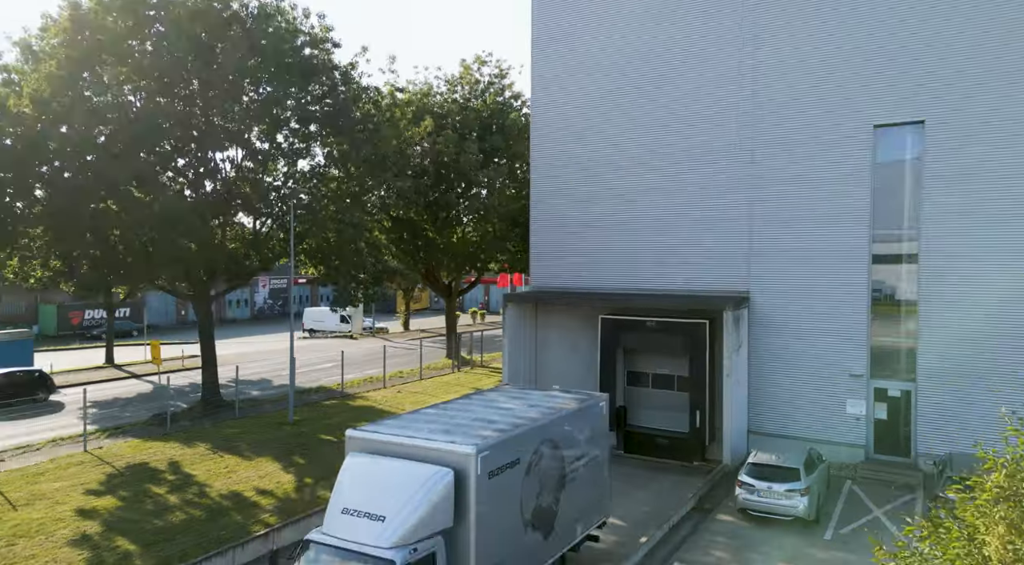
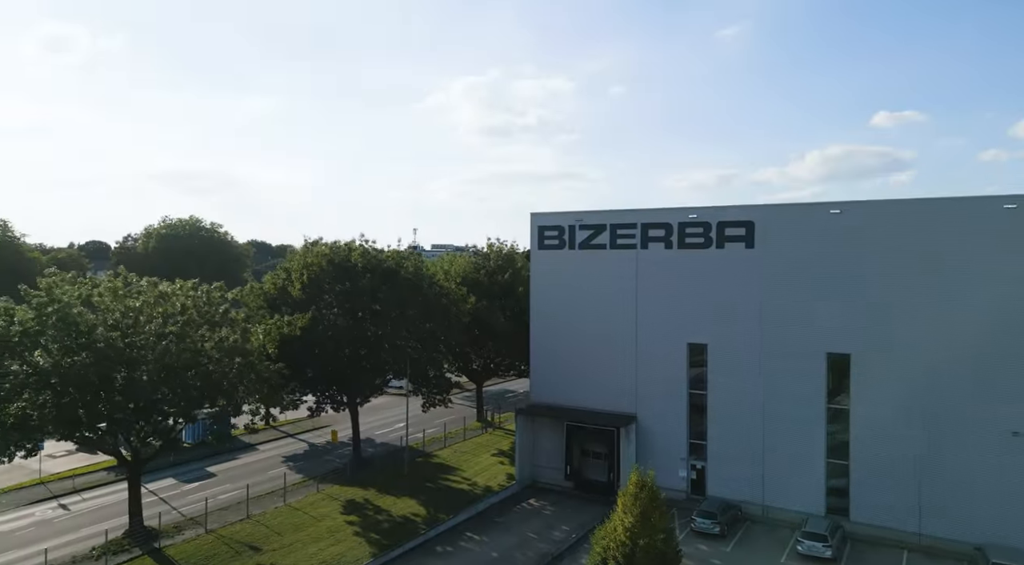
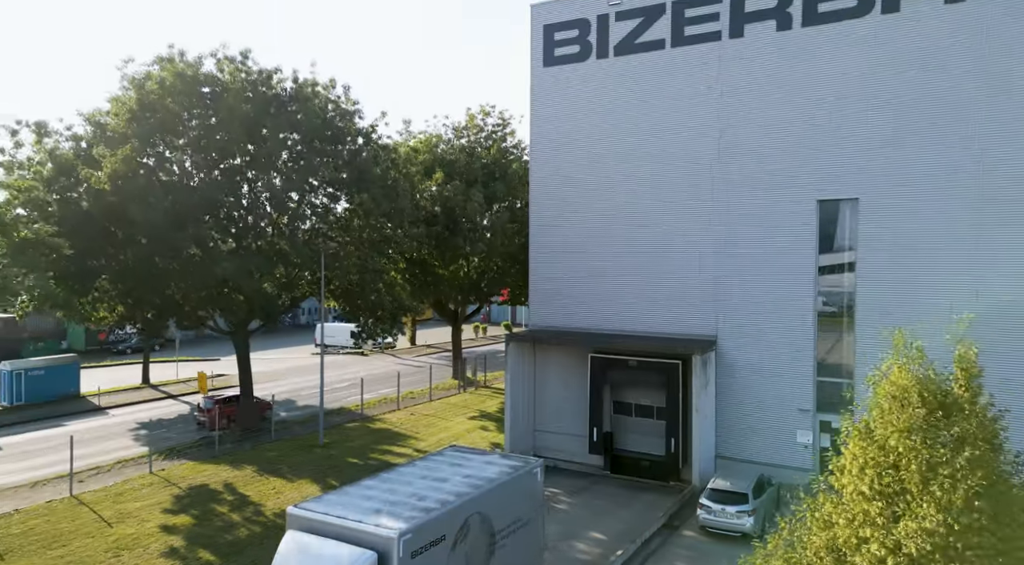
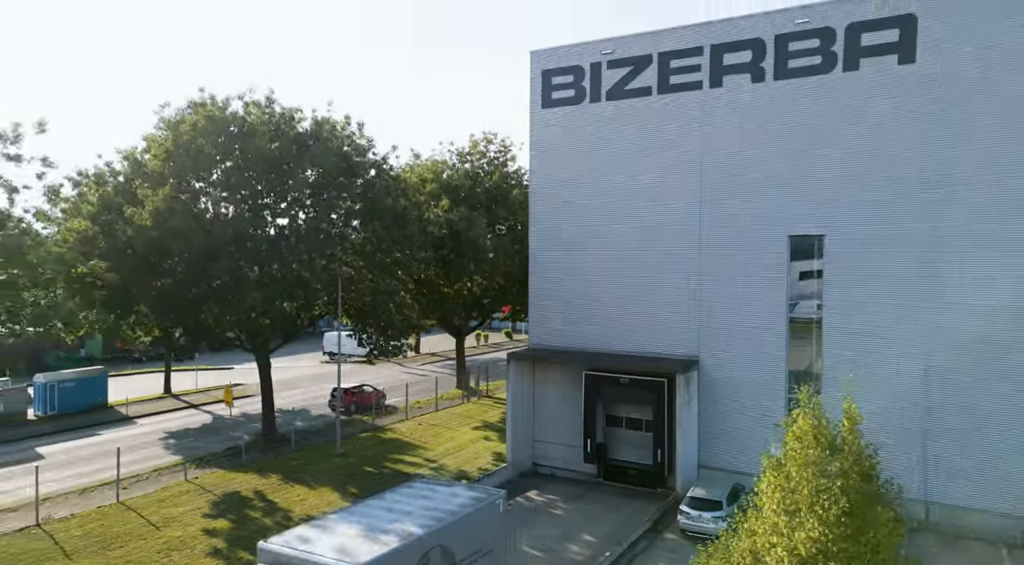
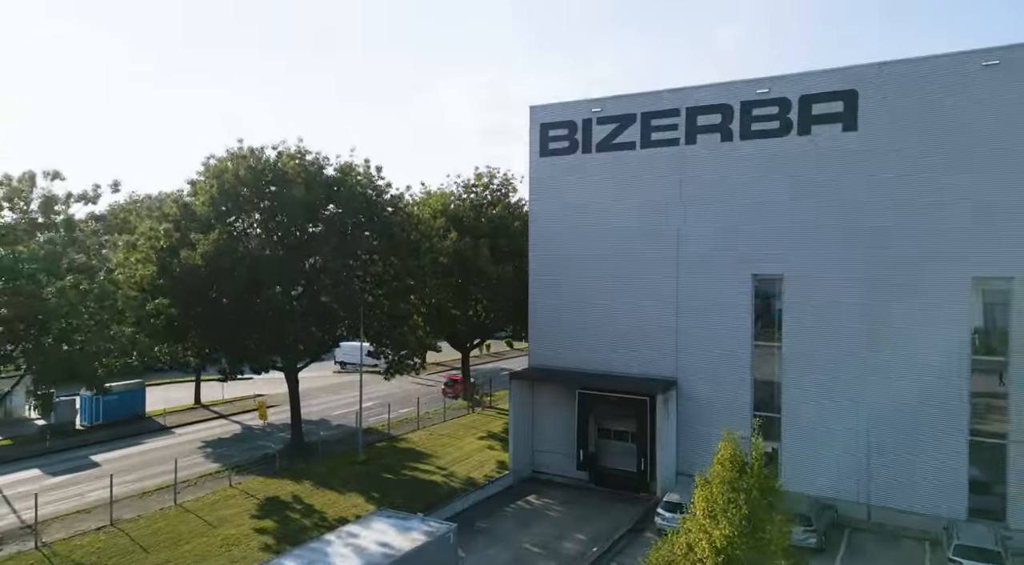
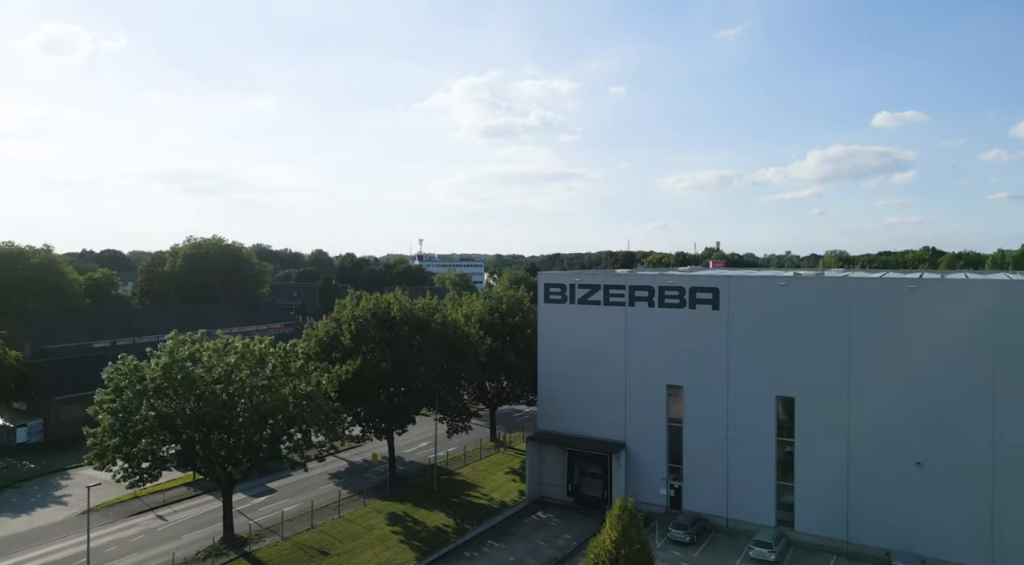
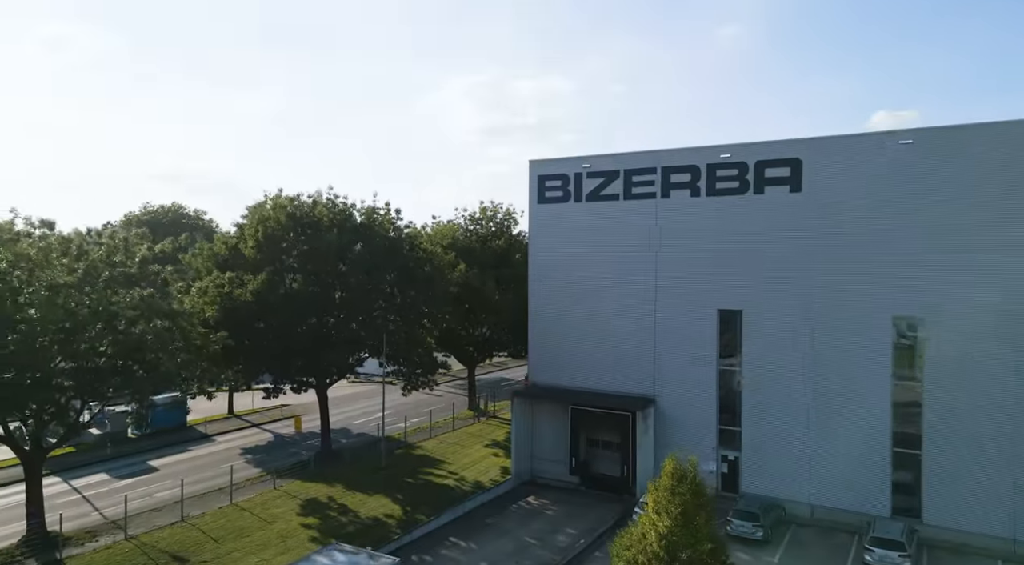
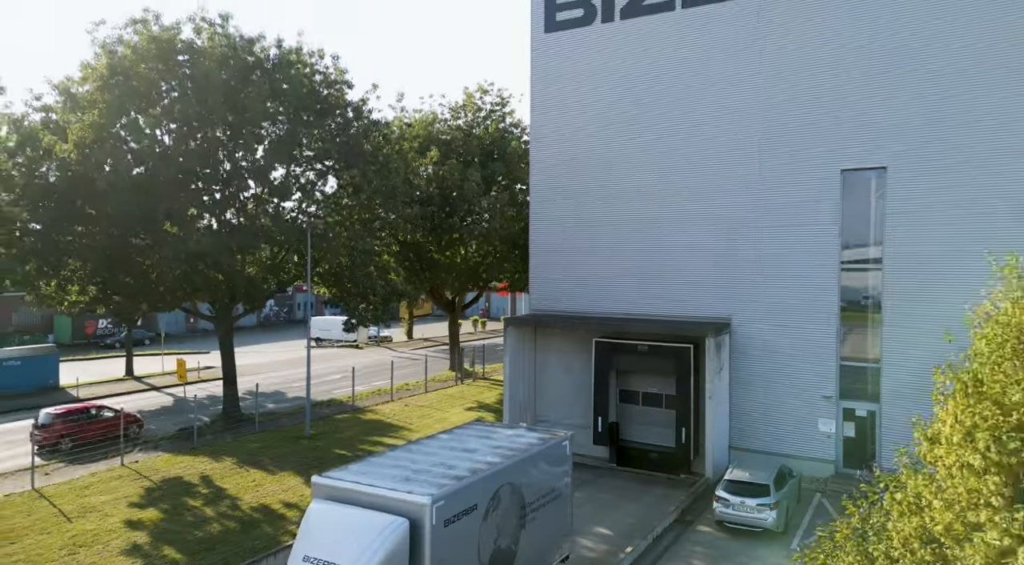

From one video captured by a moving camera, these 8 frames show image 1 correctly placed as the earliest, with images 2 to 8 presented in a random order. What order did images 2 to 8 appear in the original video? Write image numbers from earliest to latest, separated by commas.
8, 3, 4, 5, 7, 2, 6
